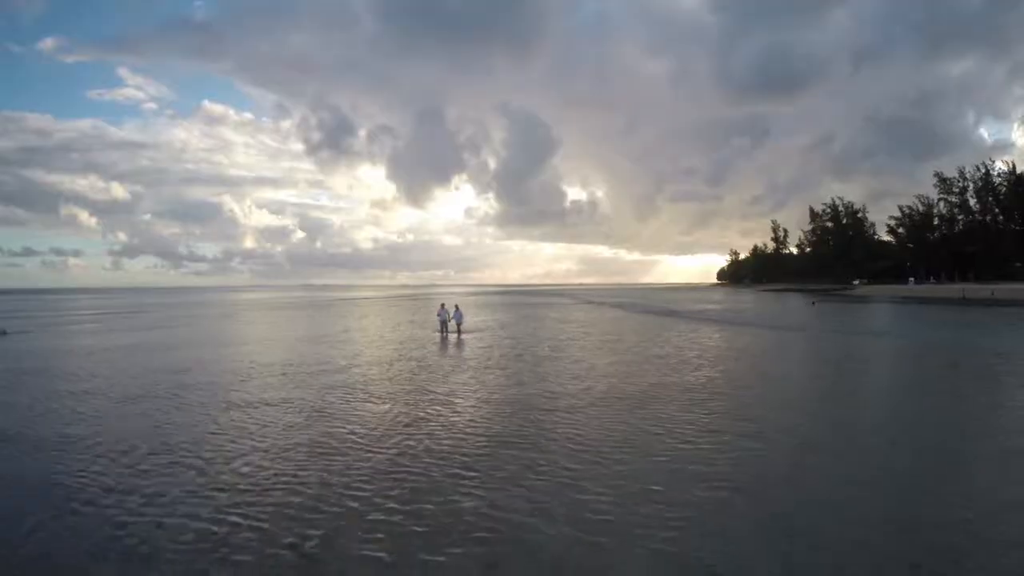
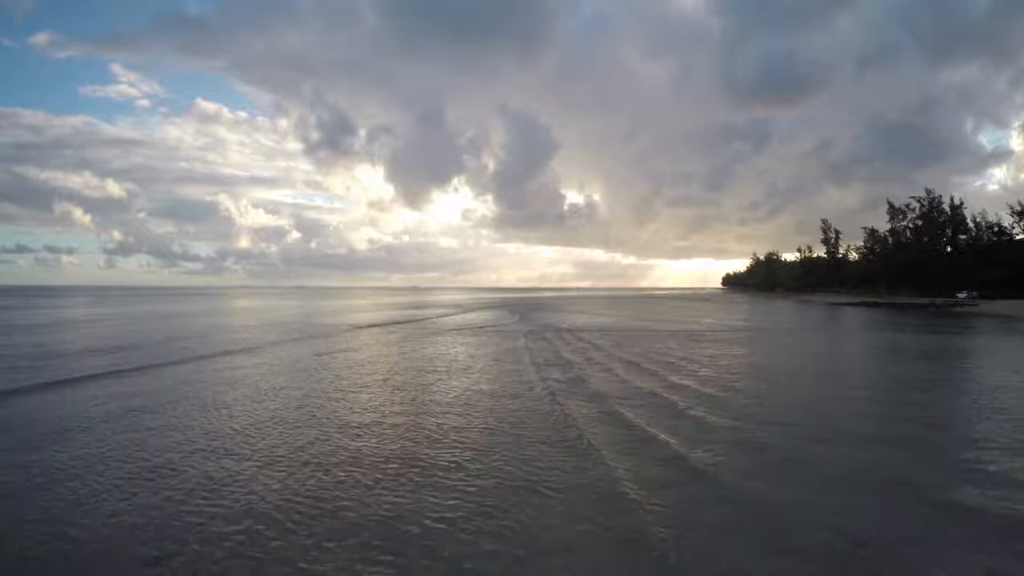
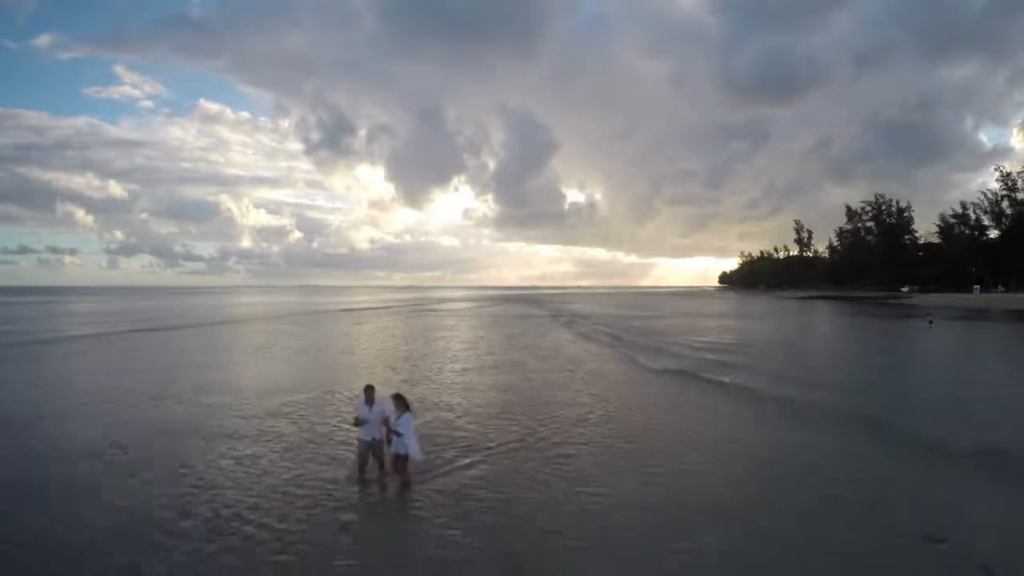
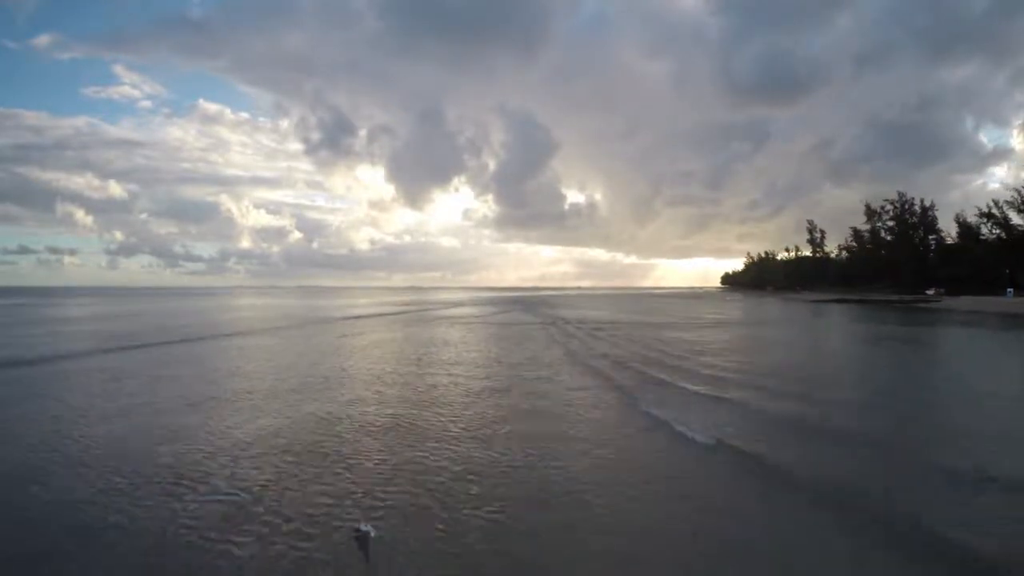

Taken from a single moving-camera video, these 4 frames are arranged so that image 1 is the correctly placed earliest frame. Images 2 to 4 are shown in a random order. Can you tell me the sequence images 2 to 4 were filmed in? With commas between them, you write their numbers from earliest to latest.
3, 4, 2
